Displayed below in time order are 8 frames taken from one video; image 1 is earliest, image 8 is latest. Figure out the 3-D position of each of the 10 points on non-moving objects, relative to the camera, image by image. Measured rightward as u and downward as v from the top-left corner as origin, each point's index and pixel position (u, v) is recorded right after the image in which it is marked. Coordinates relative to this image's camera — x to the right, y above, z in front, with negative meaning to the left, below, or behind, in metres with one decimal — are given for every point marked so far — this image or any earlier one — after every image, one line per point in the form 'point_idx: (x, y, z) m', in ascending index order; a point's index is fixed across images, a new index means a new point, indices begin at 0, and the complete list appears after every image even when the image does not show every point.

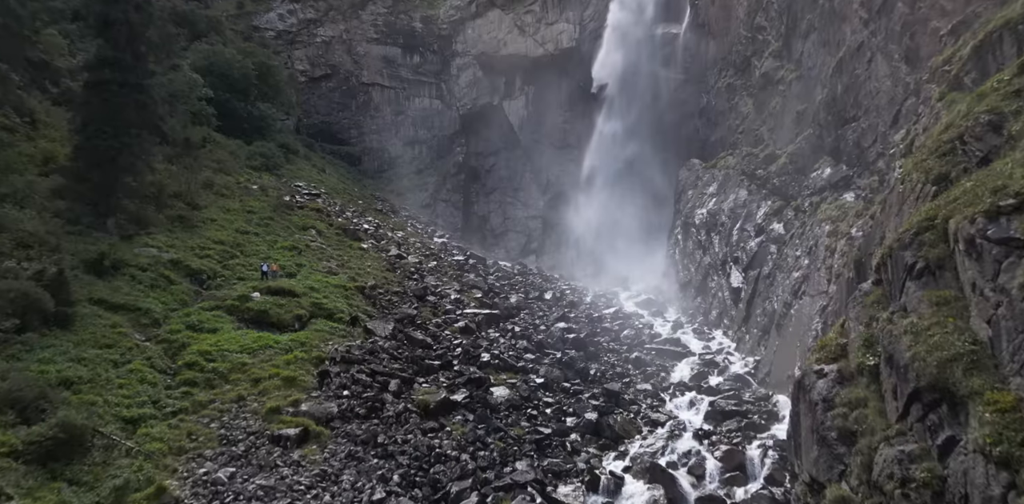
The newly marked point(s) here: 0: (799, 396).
0: (+6.3, -3.1, +13.5) m
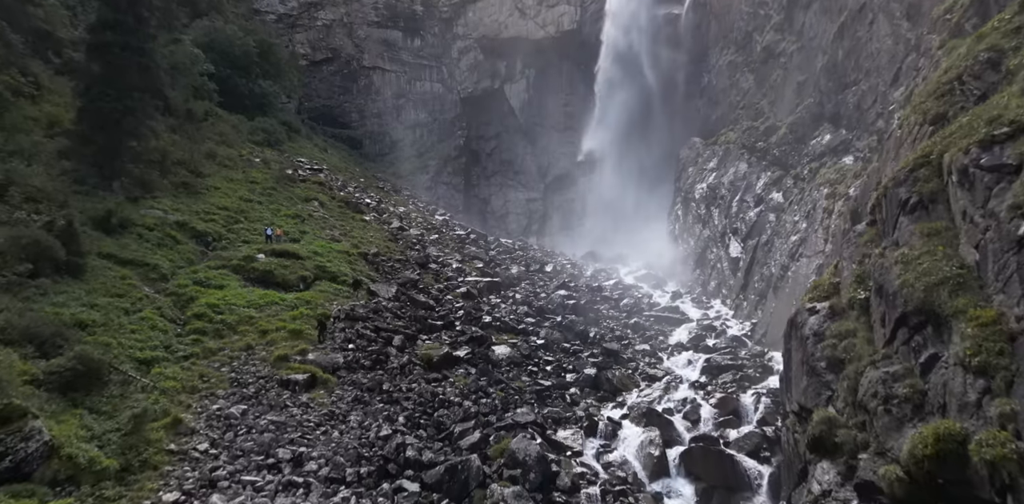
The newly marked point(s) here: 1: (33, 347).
0: (+6.4, -1.8, +14.1) m
1: (-13.9, -2.8, +17.6) m
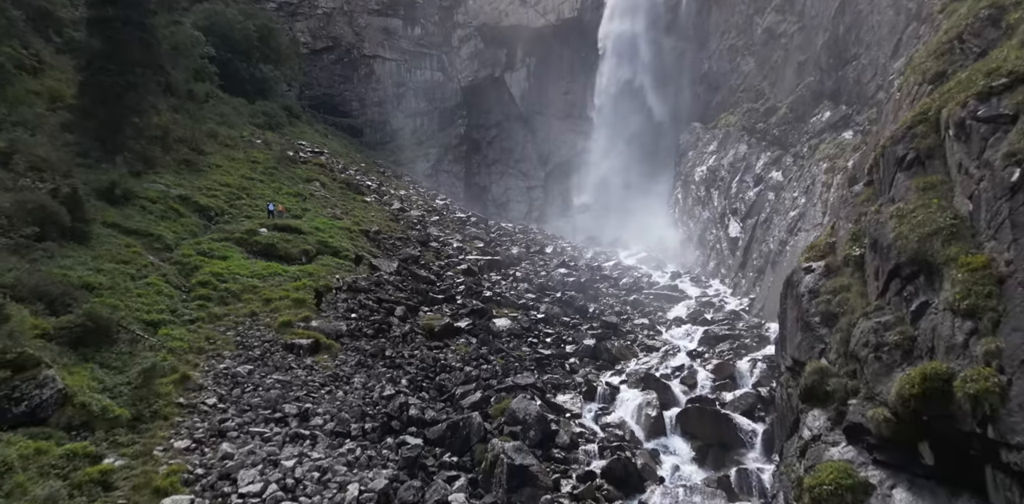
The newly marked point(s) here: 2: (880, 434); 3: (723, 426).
0: (+6.5, -0.9, +14.4) m
1: (-13.8, -1.6, +17.9) m
2: (+5.6, -2.7, +9.3) m
3: (+5.9, -4.7, +17.1) m
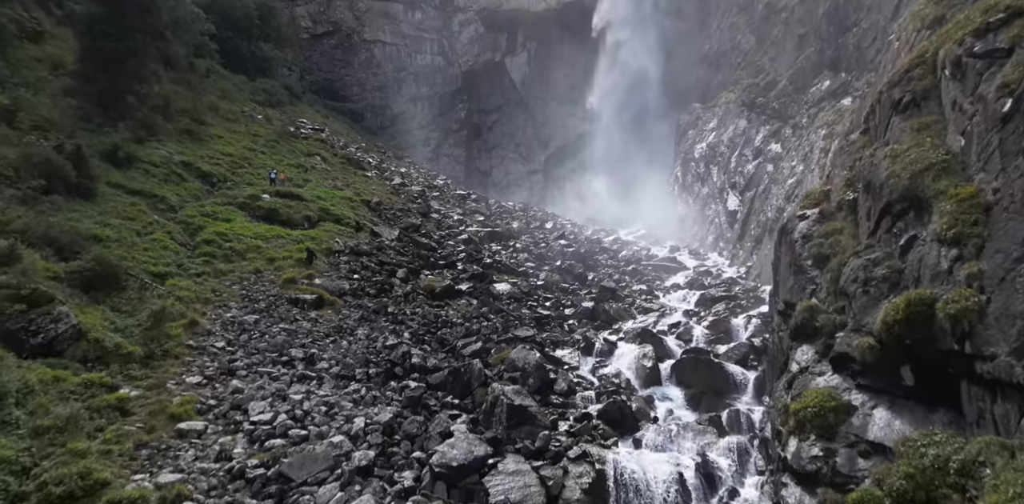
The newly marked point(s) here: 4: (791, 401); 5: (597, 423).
0: (+6.5, +0.3, +14.8) m
1: (-13.8, +0.1, +18.3) m
2: (+5.6, -1.7, +9.8) m
3: (+5.9, -3.4, +17.7) m
4: (+5.0, -2.6, +10.9) m
5: (+2.1, -4.2, +15.0) m
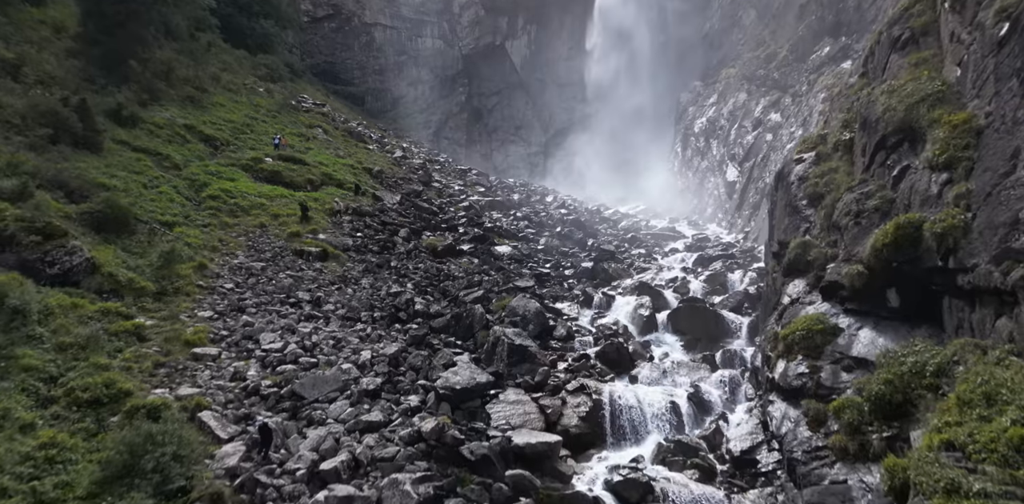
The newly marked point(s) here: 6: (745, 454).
0: (+6.6, +1.6, +15.2) m
1: (-13.7, +1.8, +18.7) m
2: (+5.7, -0.5, +10.3) m
3: (+5.9, -2.0, +18.2) m
4: (+5.0, -1.4, +11.4) m
5: (+2.1, -2.8, +15.5) m
6: (+3.8, -3.2, +10.0) m
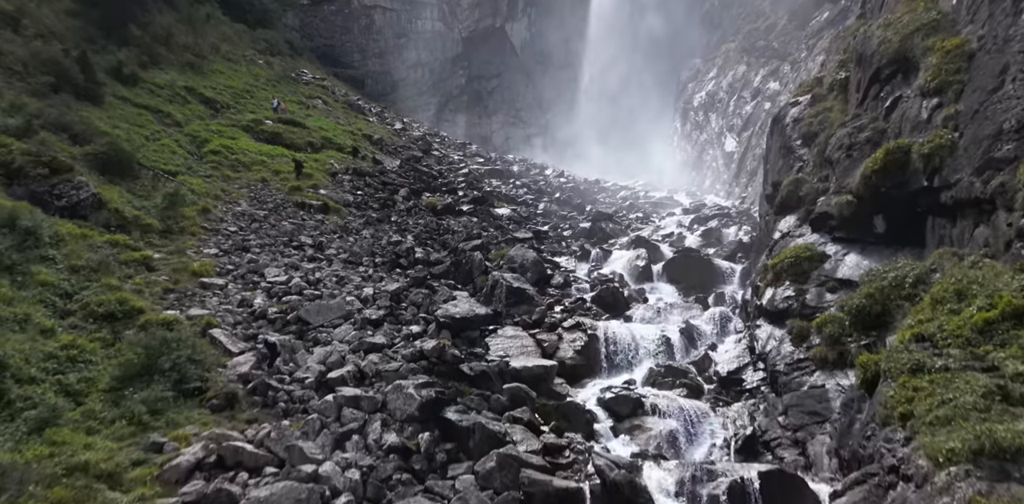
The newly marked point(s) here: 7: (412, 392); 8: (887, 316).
0: (+6.6, +2.9, +15.5) m
1: (-13.7, +3.6, +18.9) m
2: (+5.7, +0.6, +10.7) m
3: (+5.9, -0.5, +18.7) m
4: (+5.0, -0.2, +11.8) m
5: (+2.0, -1.4, +16.0) m
6: (+3.7, -2.1, +10.5) m
7: (-1.4, -2.0, +8.5) m
8: (+5.1, -0.9, +8.4) m
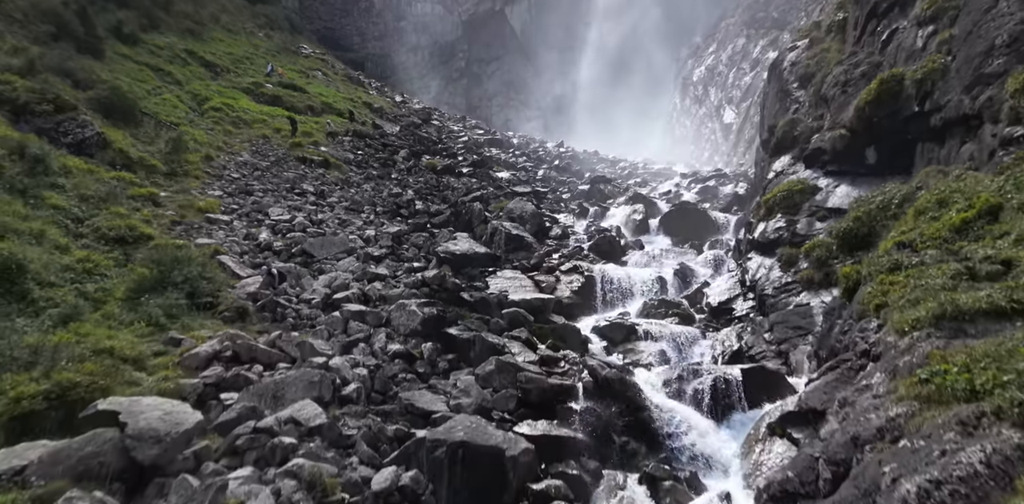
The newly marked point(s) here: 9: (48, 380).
0: (+6.7, +4.2, +15.7) m
1: (-13.6, +5.3, +19.0) m
2: (+5.7, +1.7, +11.0) m
3: (+5.9, +0.9, +19.0) m
4: (+5.0, +1.0, +12.2) m
5: (+2.0, 0.0, +16.4) m
6: (+3.7, -0.9, +10.9) m
7: (-1.4, -0.8, +8.9) m
8: (+5.1, +0.2, +8.8) m
9: (-4.2, -1.2, +5.6) m
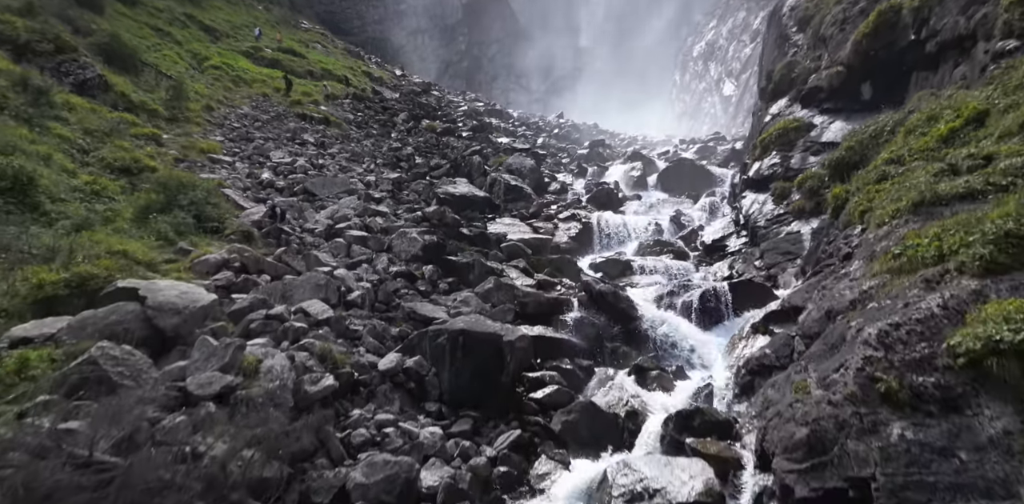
0: (+6.7, +5.4, +15.8) m
1: (-13.6, +6.9, +18.9) m
2: (+5.7, +2.8, +11.1) m
3: (+5.8, +2.3, +19.2) m
4: (+5.0, +2.1, +12.3) m
5: (+2.0, +1.3, +16.6) m
6: (+3.7, +0.1, +11.1) m
7: (-1.4, +0.2, +9.1) m
8: (+5.1, +1.1, +9.0) m
9: (-4.3, -0.2, +5.9) m
